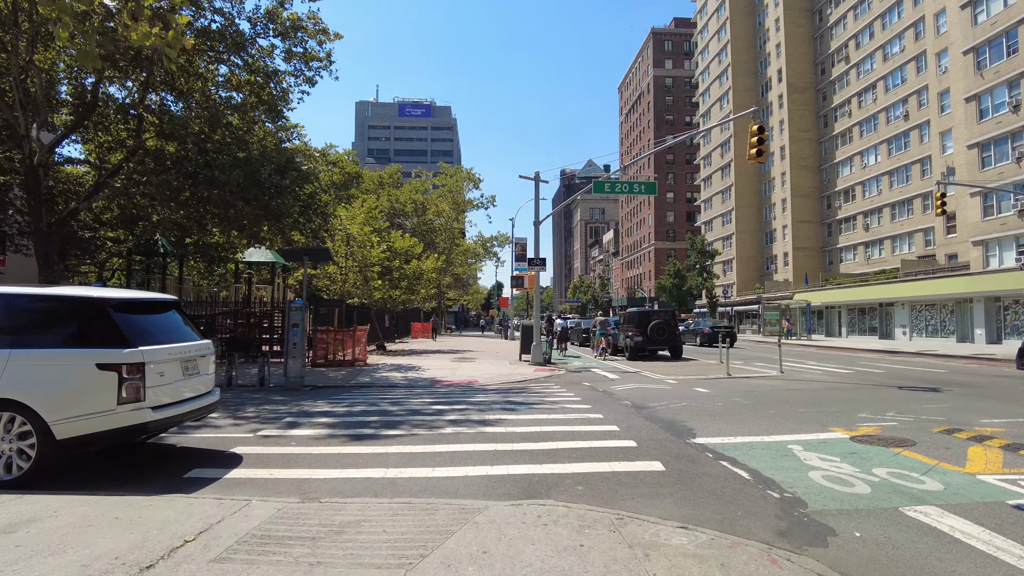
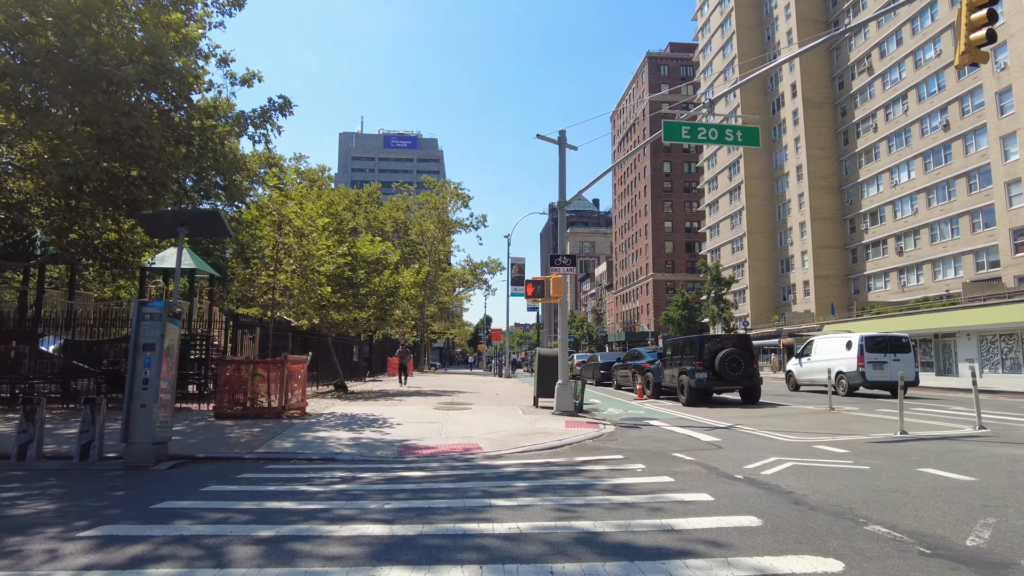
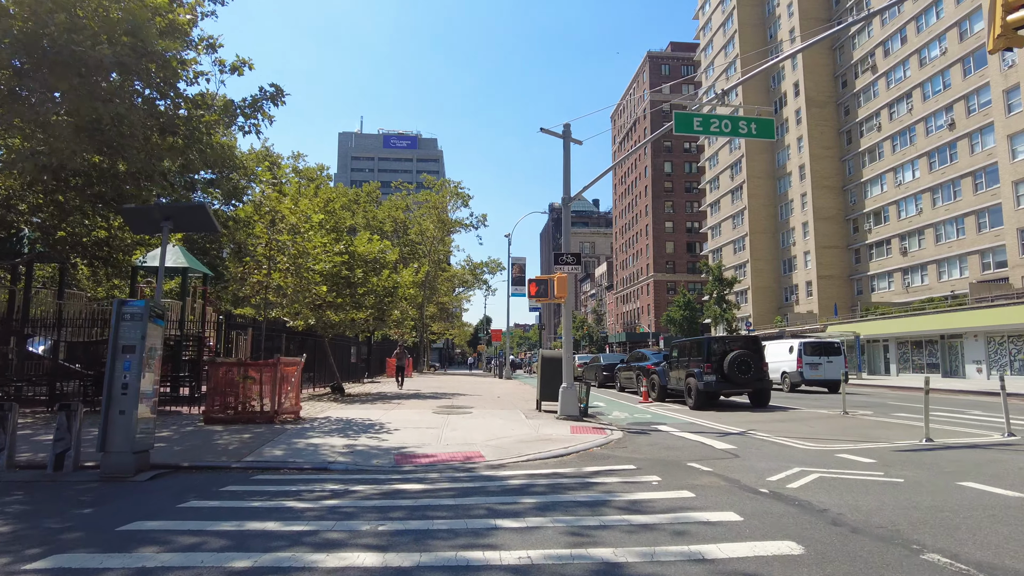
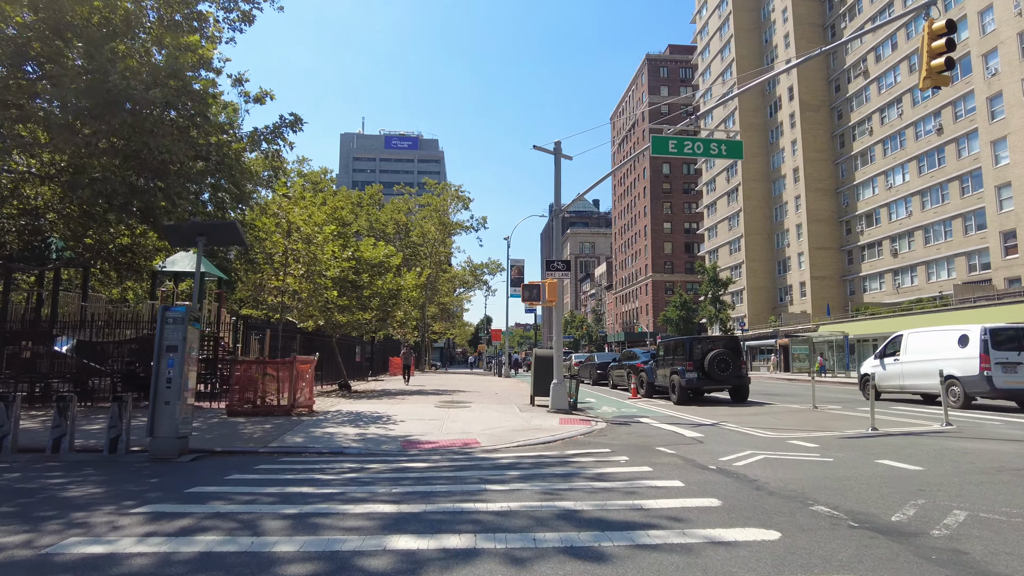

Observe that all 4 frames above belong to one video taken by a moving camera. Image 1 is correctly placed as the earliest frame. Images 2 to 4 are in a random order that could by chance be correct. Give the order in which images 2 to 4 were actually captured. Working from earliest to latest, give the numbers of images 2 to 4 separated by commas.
4, 2, 3
